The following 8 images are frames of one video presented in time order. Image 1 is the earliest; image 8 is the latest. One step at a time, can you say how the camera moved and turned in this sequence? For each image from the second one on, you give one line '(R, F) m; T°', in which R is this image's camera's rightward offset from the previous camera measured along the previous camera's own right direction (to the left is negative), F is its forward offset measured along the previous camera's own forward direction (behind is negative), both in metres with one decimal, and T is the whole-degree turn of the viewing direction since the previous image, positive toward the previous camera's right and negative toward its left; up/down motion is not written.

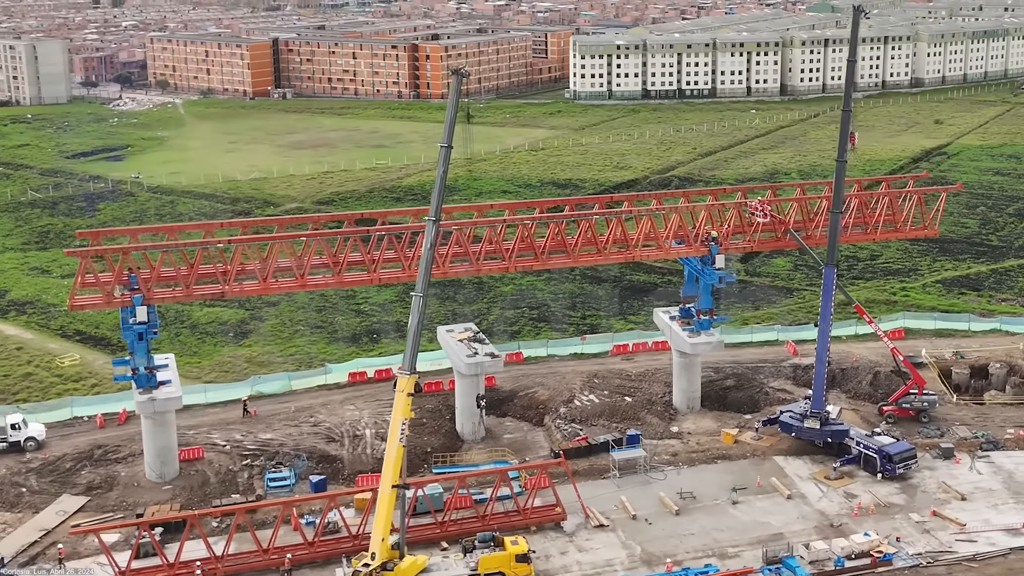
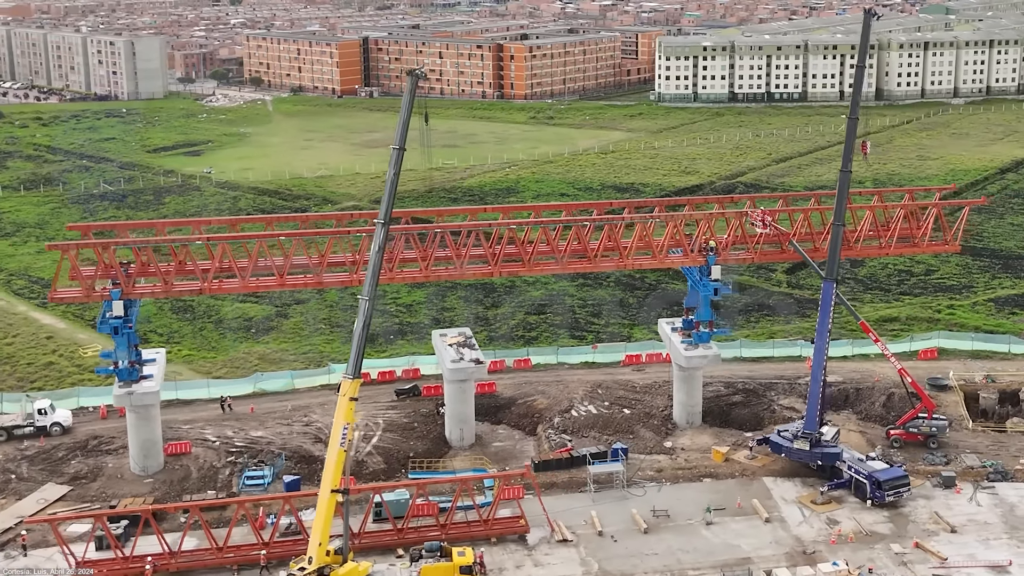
(+2.4, +0.4) m; -6°
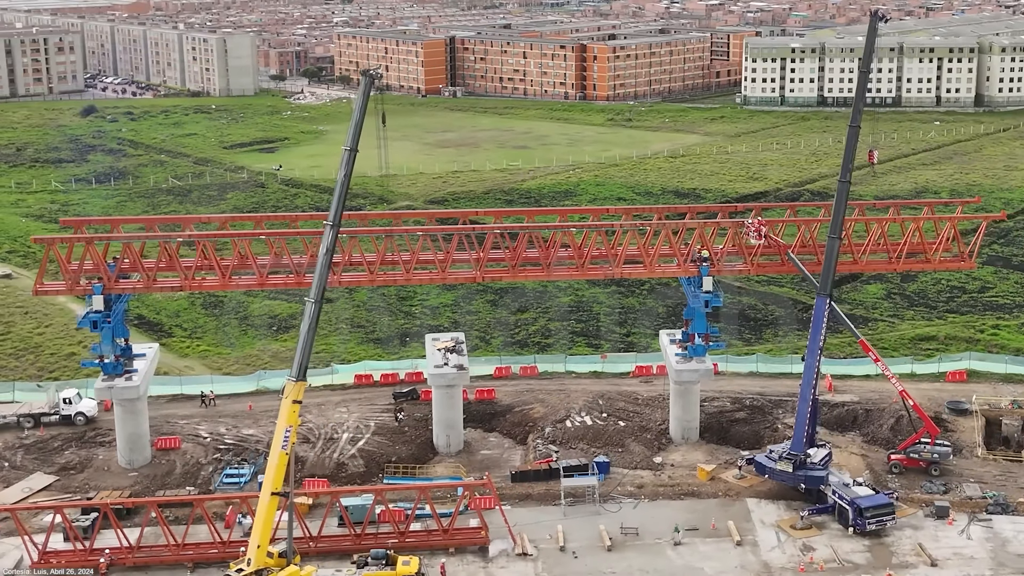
(+2.4, +0.4) m; -6°
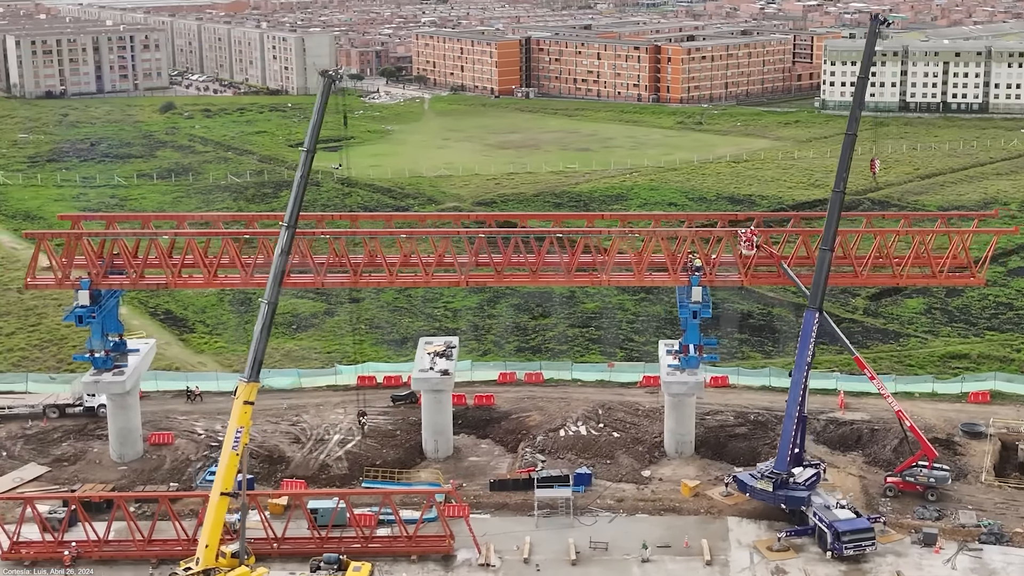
(+2.1, +0.3) m; -5°
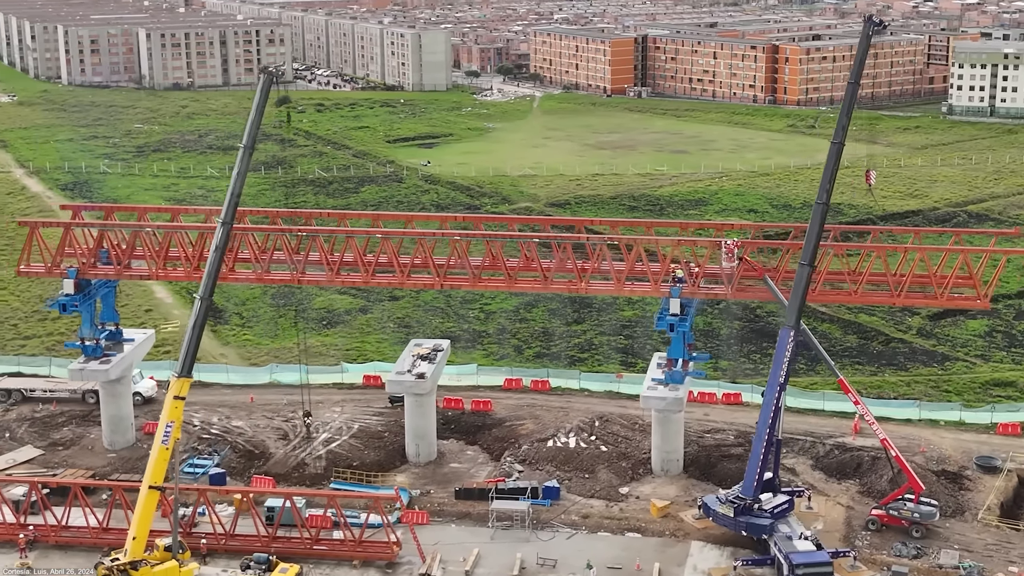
(+3.2, +0.6) m; -7°
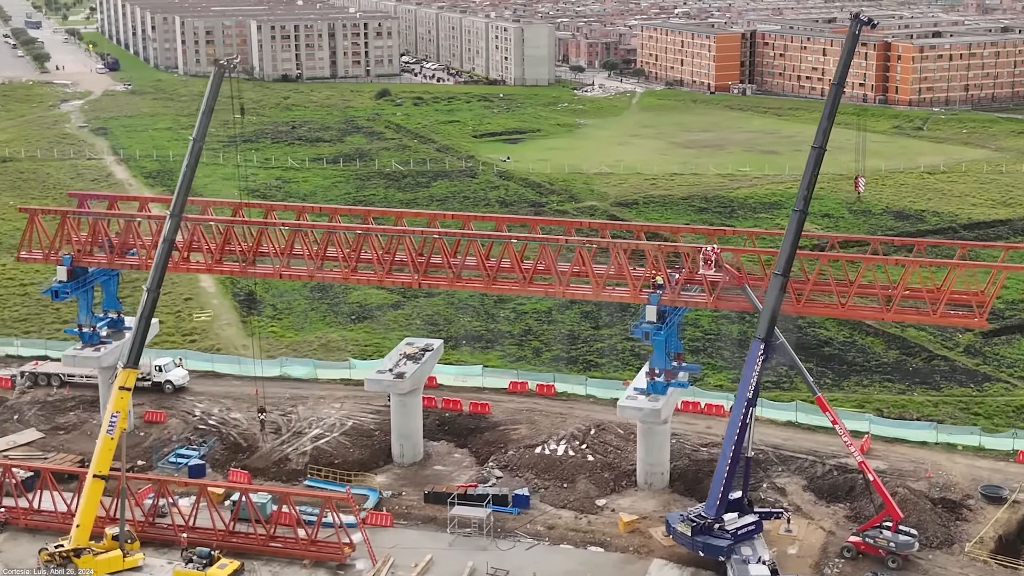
(+2.8, +0.5) m; -7°
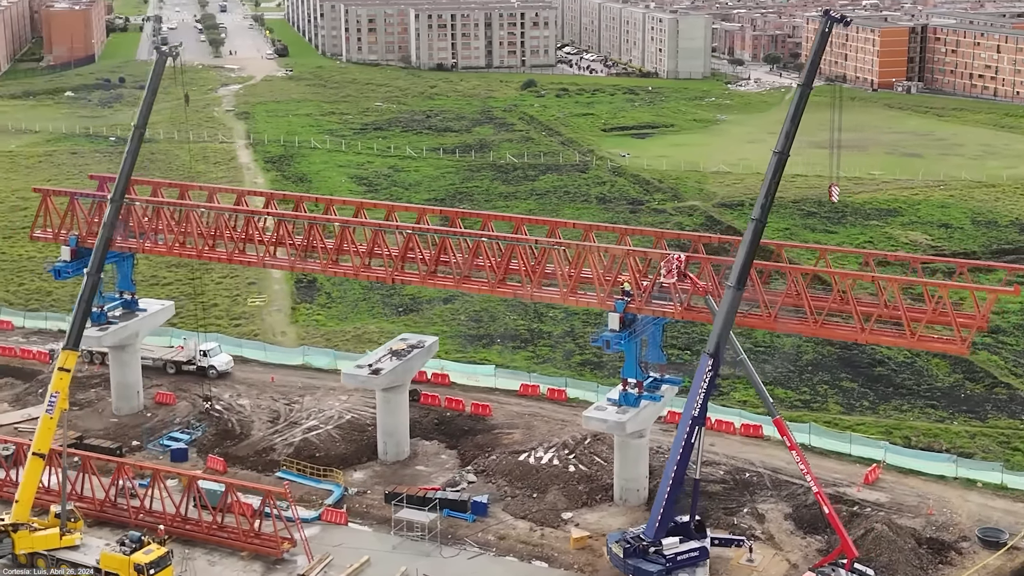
(+3.9, +0.8) m; -10°
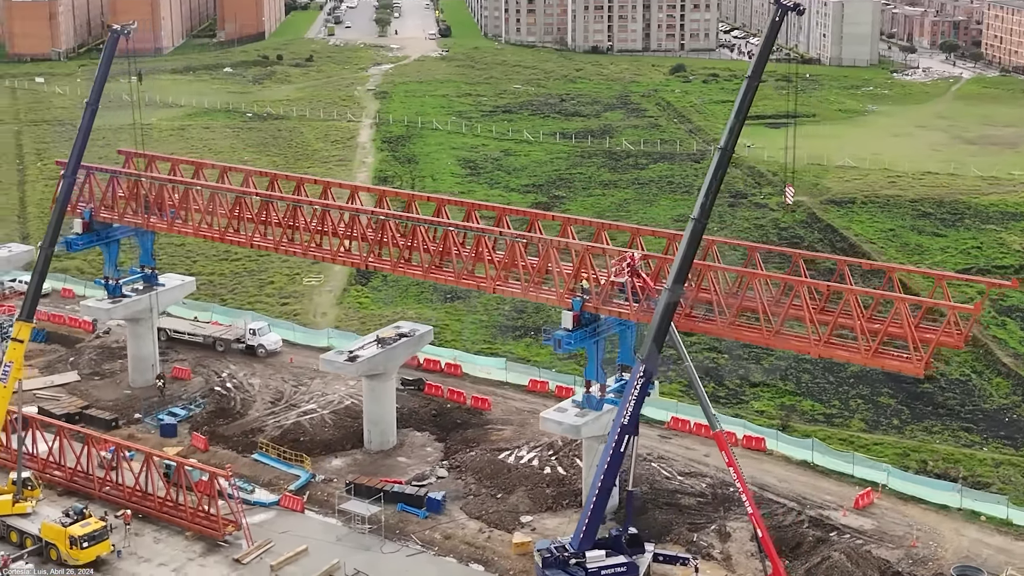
(+3.9, +0.9) m; -10°
